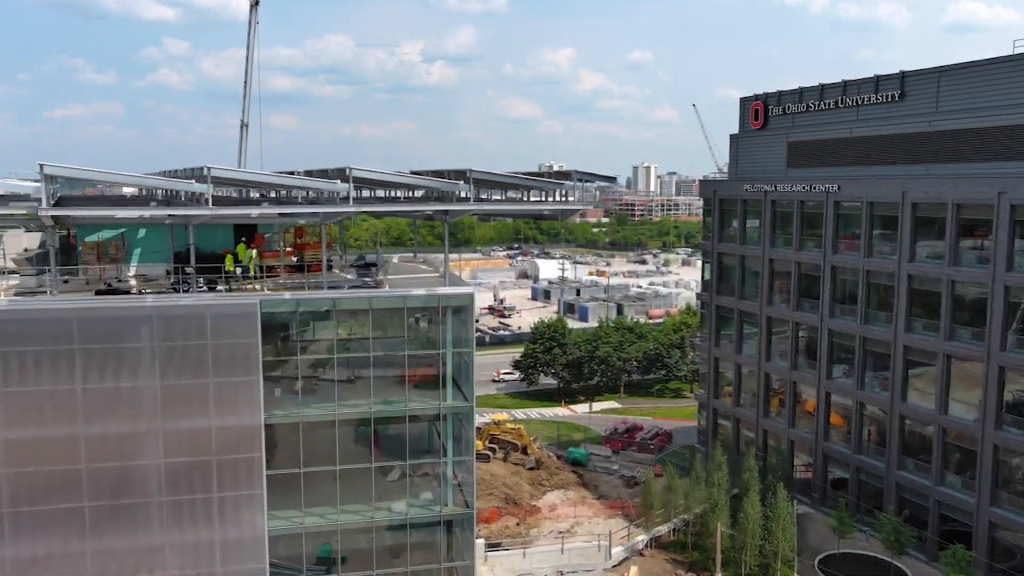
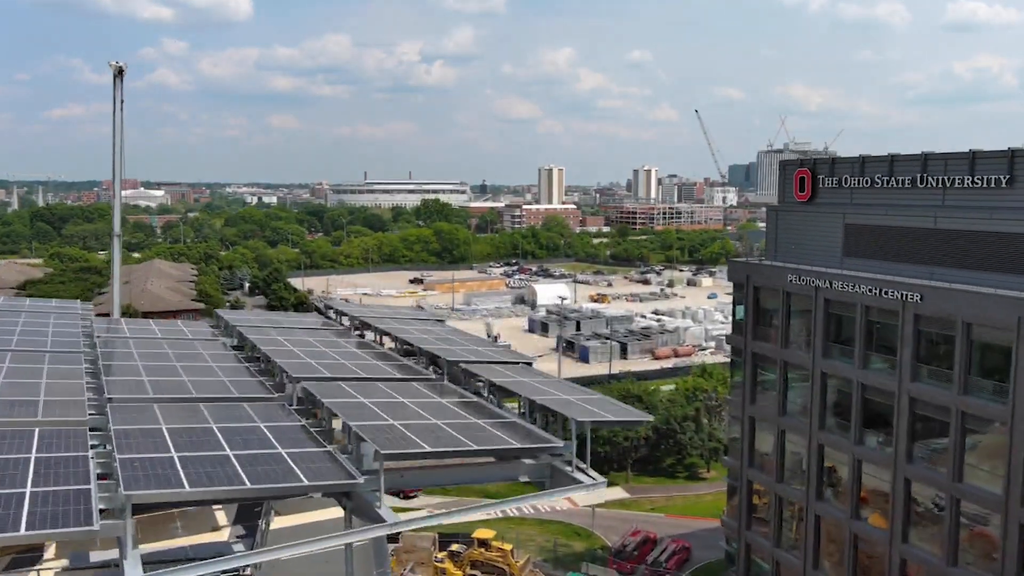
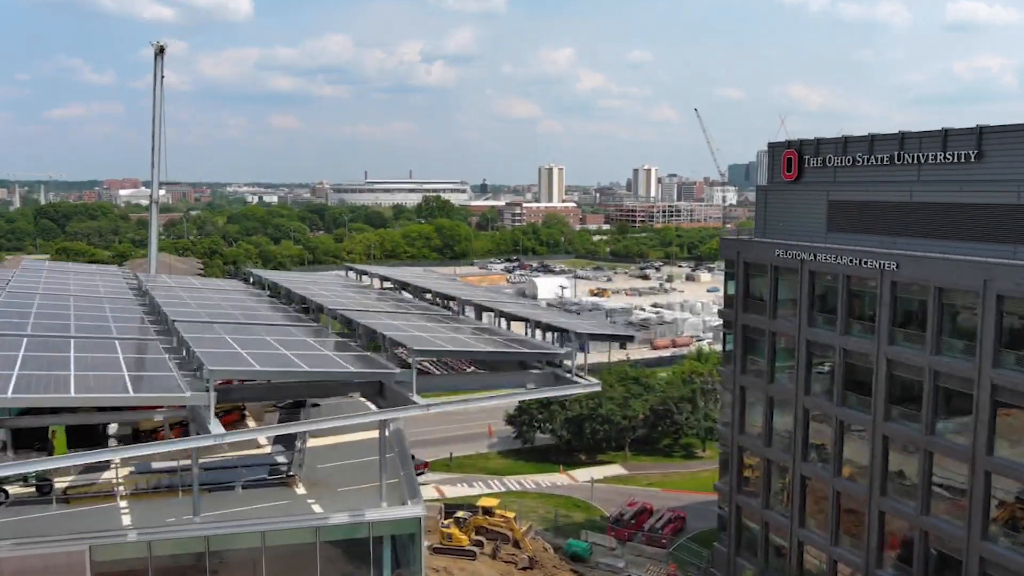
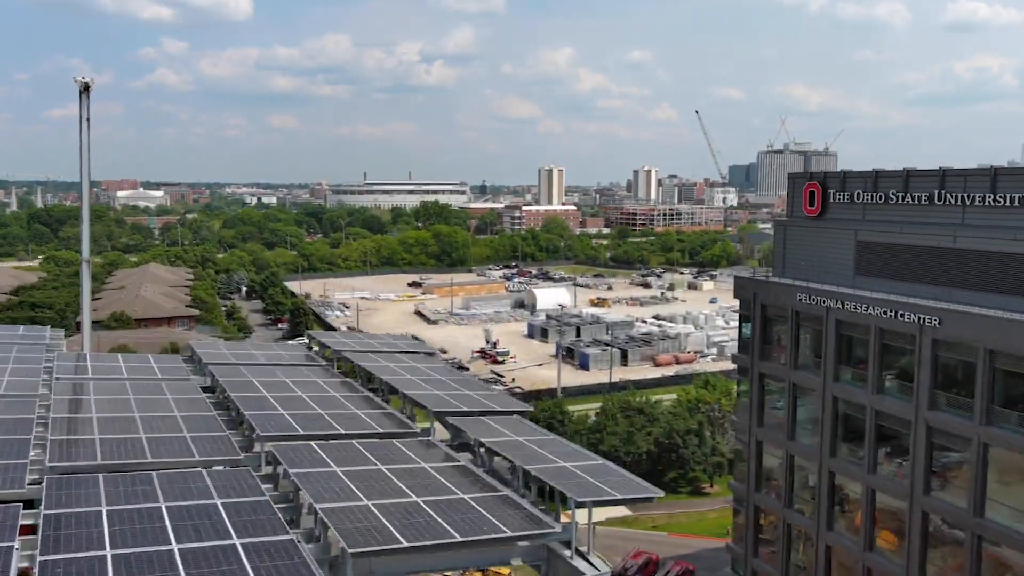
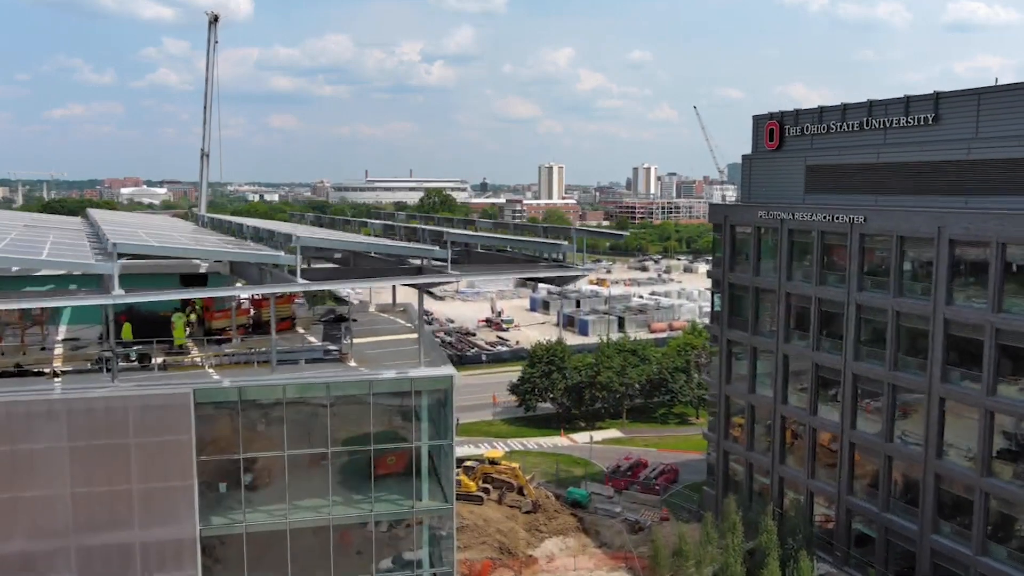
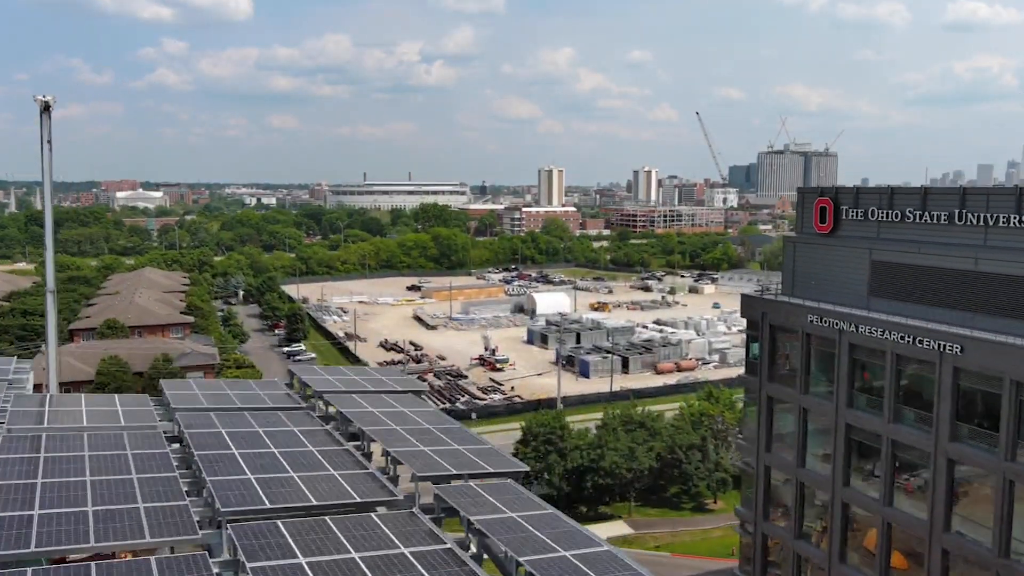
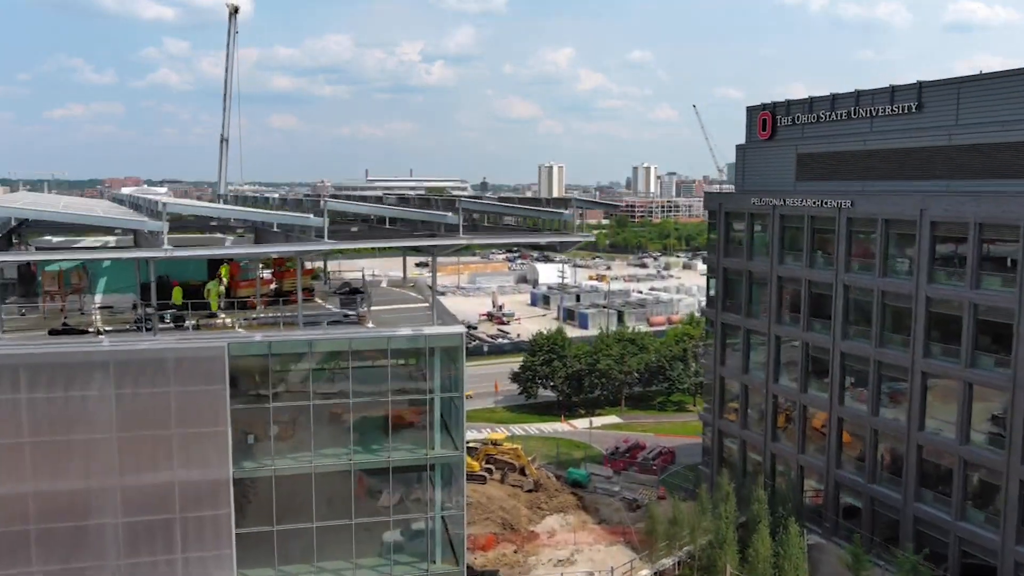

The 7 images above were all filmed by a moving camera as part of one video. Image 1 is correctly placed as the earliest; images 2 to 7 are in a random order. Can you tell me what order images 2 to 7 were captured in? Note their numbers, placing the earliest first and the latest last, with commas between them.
7, 5, 3, 2, 4, 6
